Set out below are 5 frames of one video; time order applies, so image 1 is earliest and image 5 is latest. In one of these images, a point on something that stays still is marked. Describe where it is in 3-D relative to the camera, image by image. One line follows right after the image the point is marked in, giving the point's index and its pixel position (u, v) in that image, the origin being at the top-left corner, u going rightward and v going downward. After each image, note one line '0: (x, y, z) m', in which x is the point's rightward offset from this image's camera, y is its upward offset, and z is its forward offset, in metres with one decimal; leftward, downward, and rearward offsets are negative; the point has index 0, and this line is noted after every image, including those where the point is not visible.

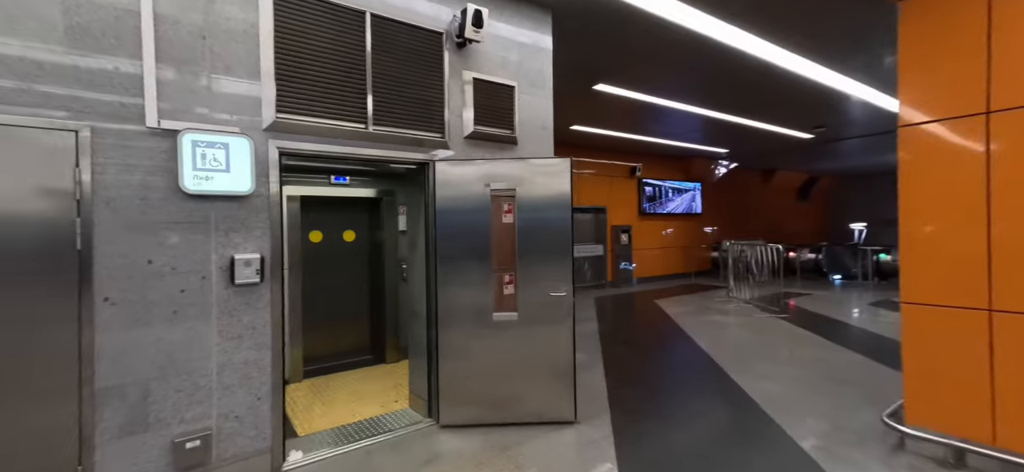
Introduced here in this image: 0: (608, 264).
0: (+2.2, -0.6, +9.7) m
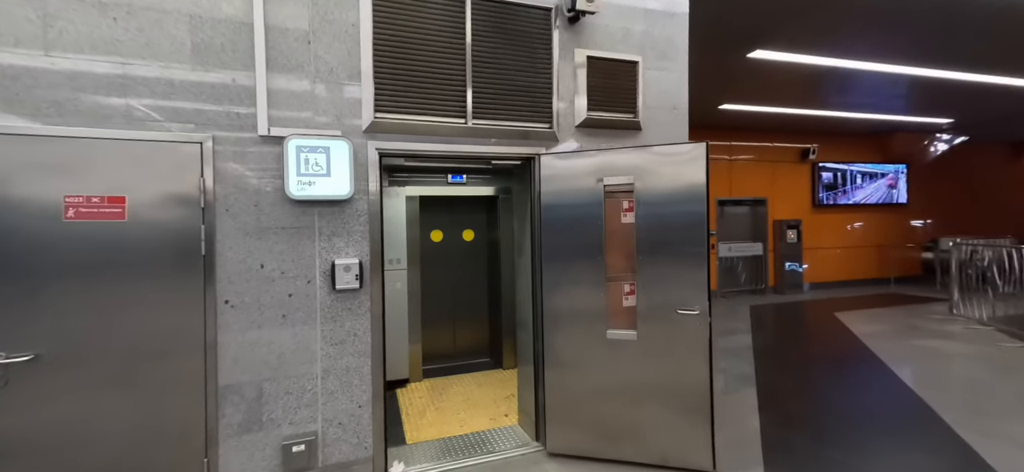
0: (+4.9, -0.6, +8.1) m
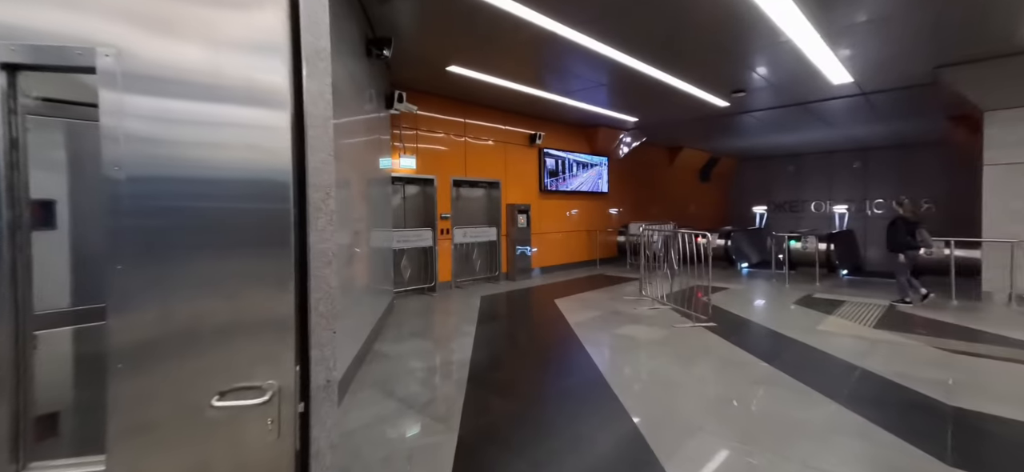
0: (-0.2, -0.3, +7.9) m
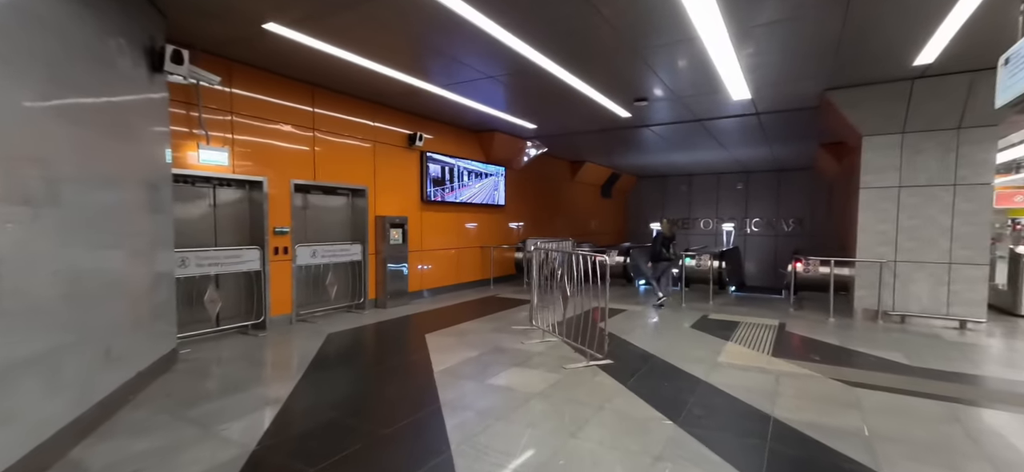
0: (-2.1, -0.6, +6.5) m
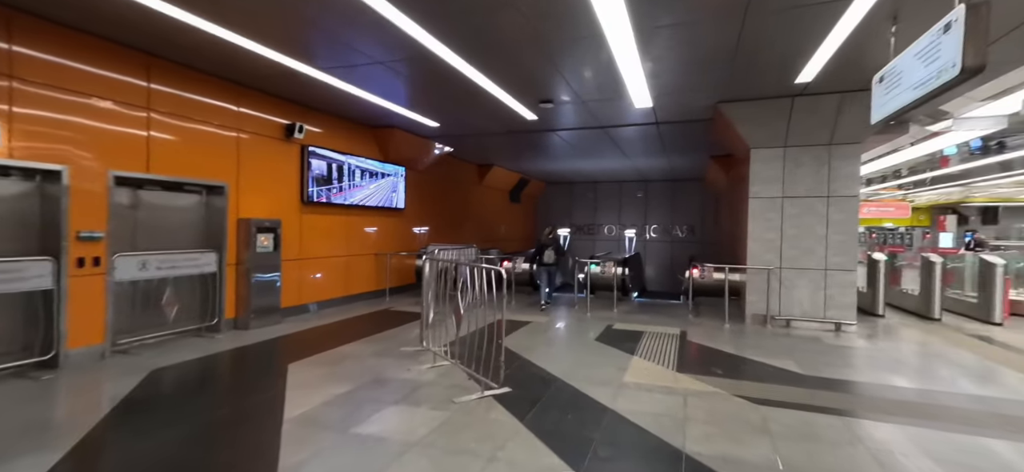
0: (-3.6, -0.7, +5.2) m
